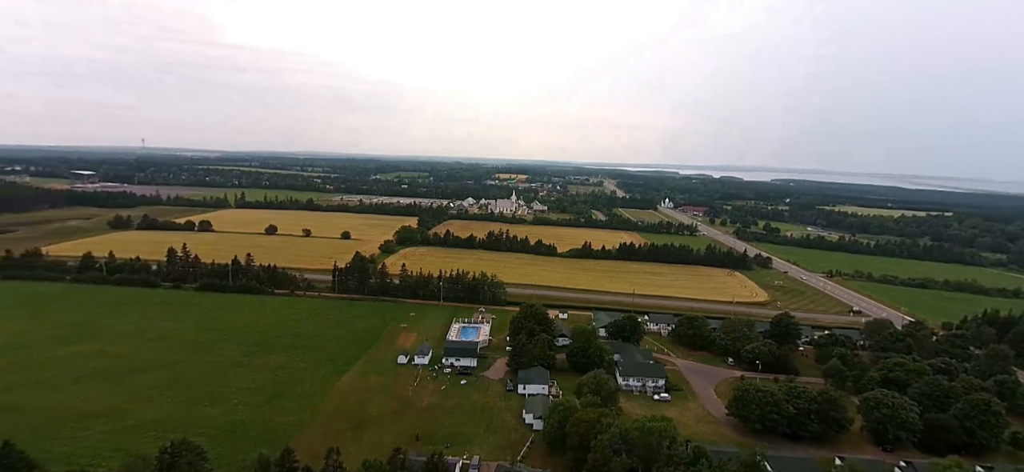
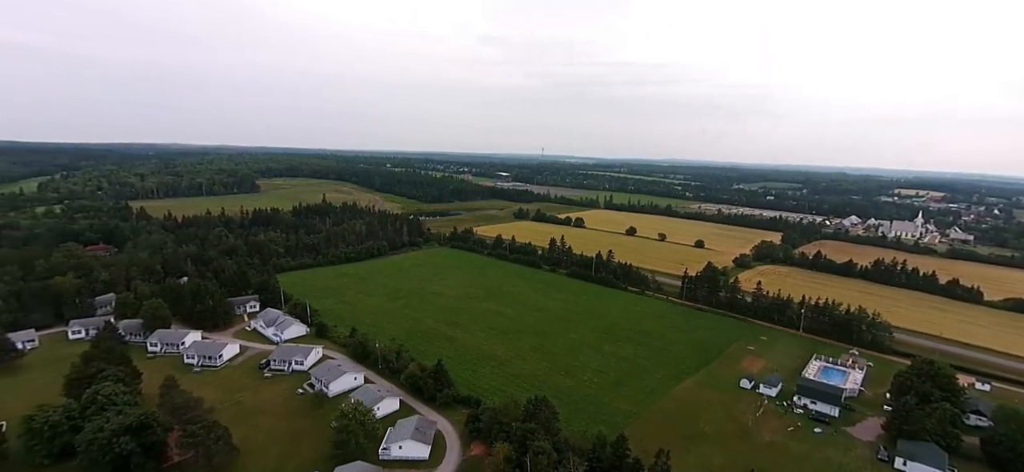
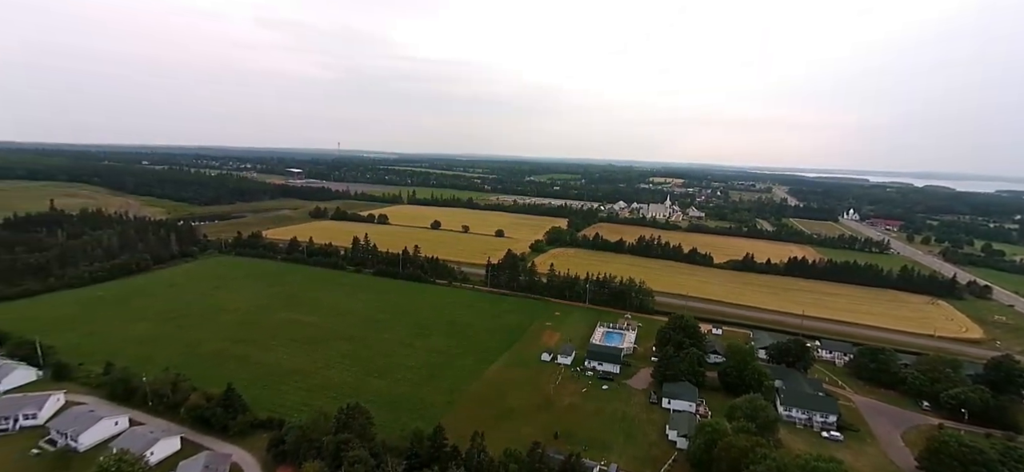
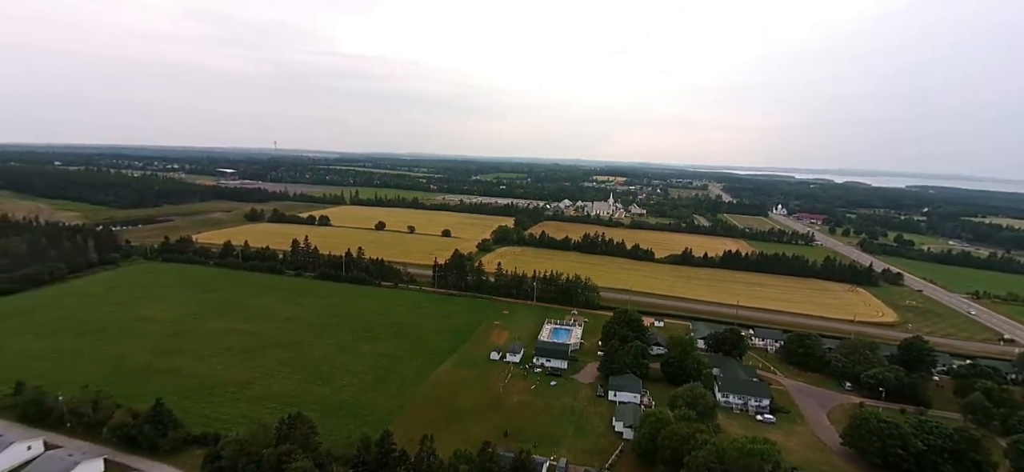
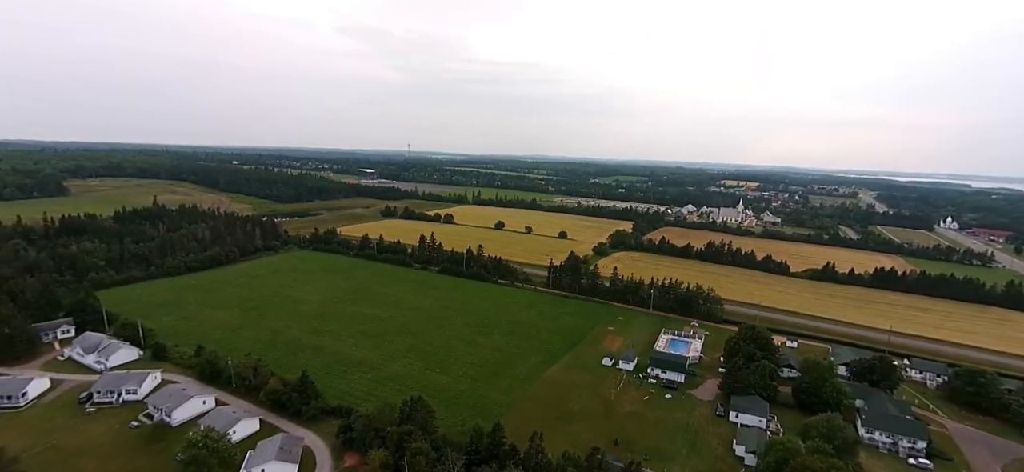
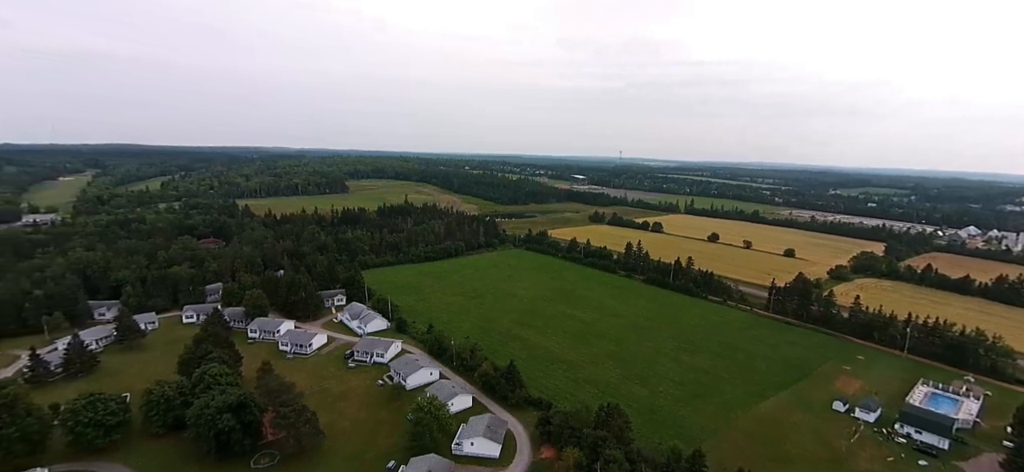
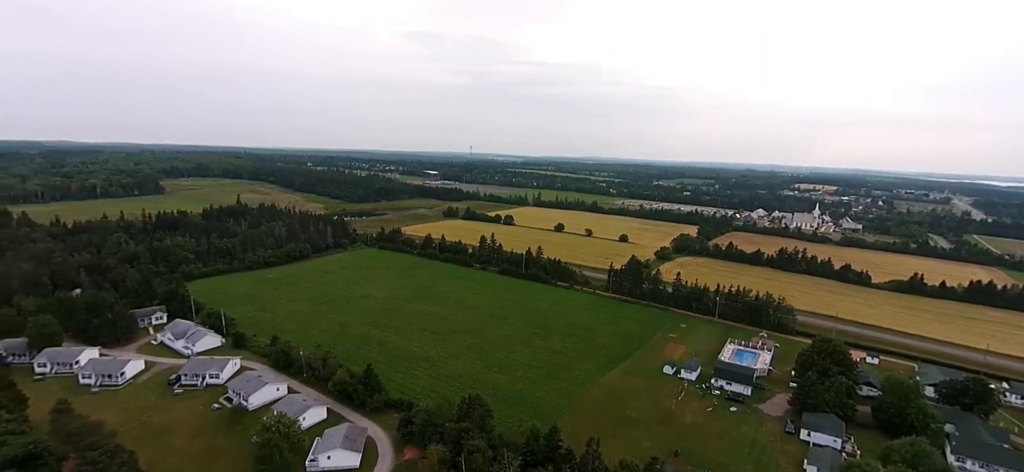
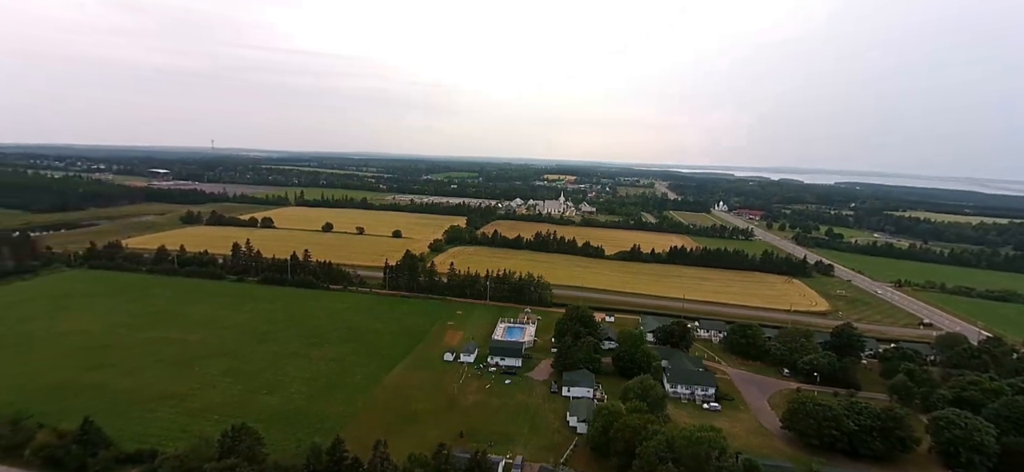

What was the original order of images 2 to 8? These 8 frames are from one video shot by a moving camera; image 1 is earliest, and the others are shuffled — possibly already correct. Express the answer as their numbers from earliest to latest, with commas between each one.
8, 4, 3, 5, 7, 2, 6
